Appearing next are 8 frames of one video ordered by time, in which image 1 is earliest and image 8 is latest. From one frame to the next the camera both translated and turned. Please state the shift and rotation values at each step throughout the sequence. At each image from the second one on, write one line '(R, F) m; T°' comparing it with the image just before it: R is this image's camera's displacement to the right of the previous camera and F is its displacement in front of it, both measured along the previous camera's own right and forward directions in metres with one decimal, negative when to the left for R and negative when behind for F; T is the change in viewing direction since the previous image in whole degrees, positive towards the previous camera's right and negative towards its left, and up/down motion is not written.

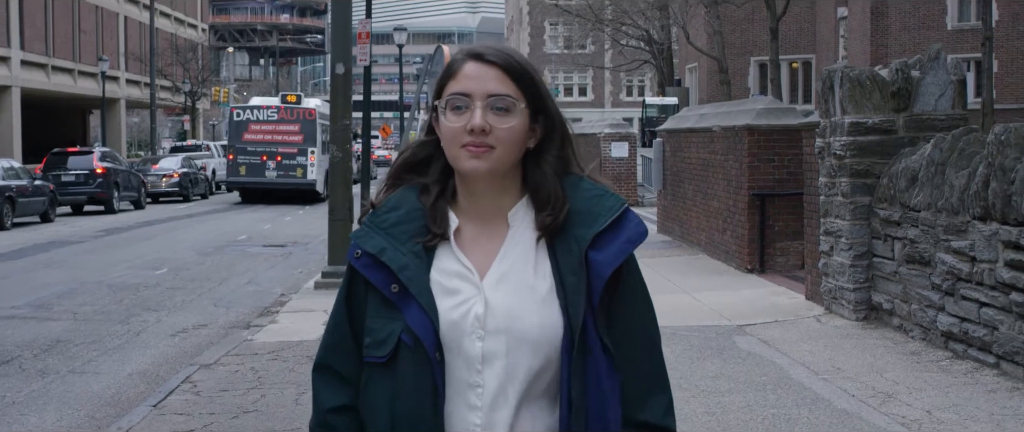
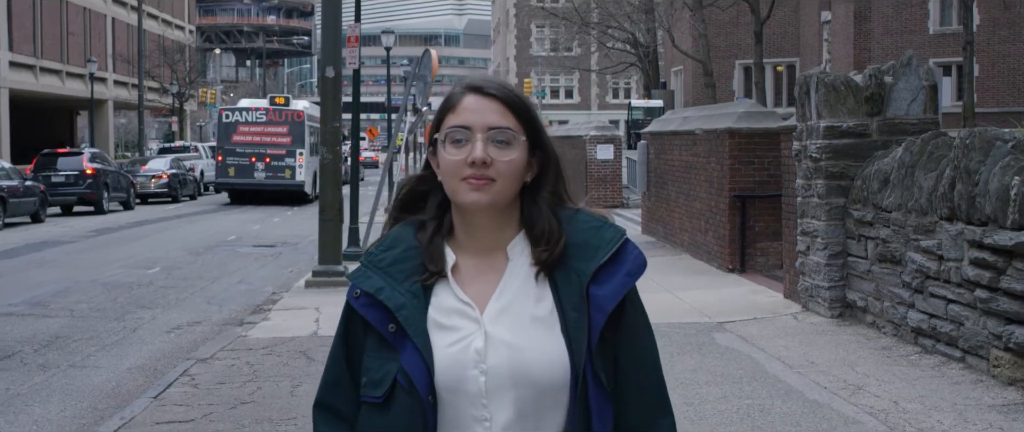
(0.0, -0.3) m; +1°
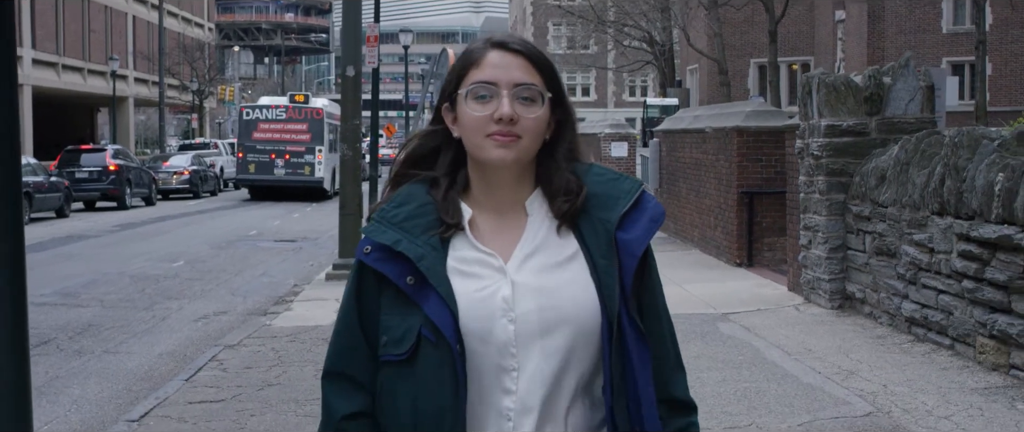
(0.0, -0.4) m; -1°
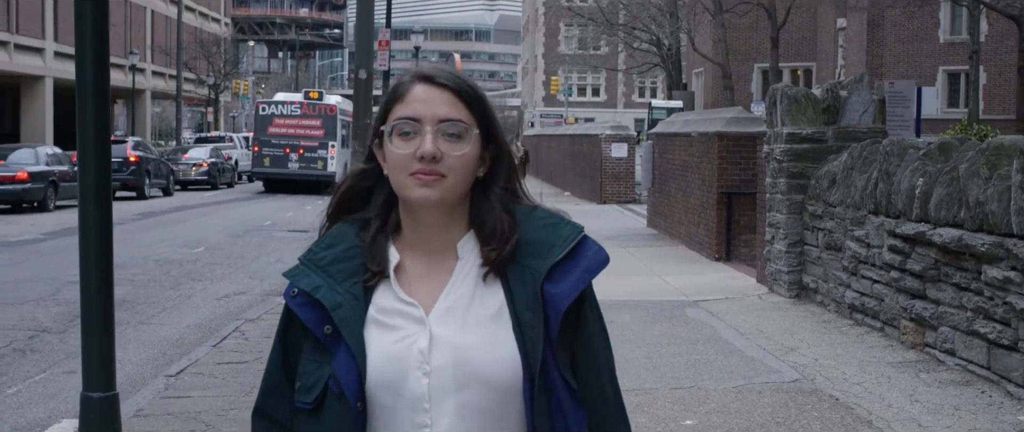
(+0.2, -1.2) m; -1°
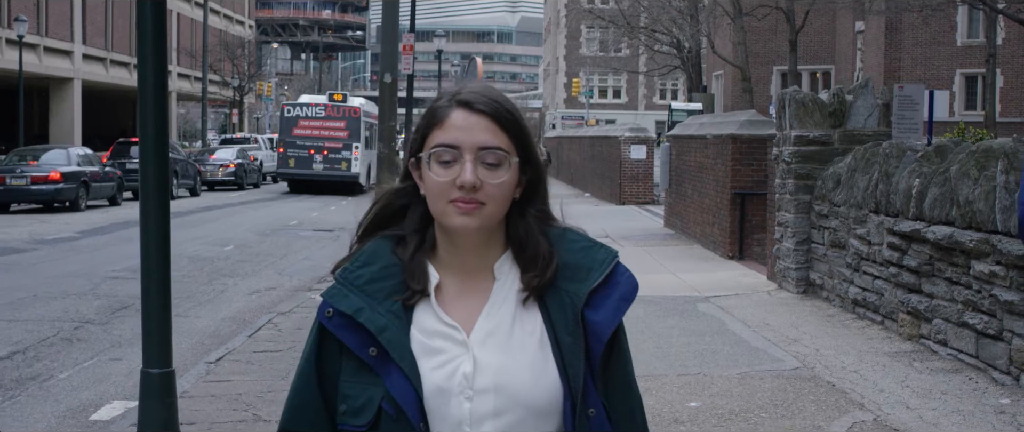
(0.0, -0.5) m; -1°
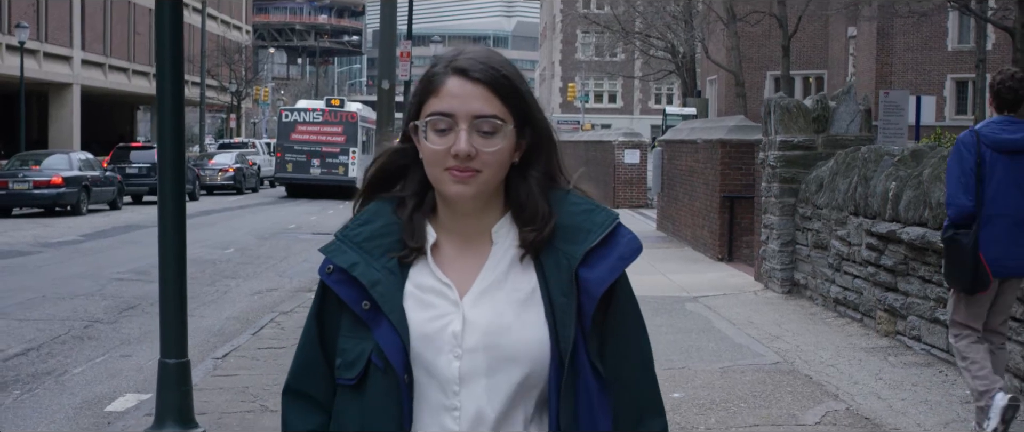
(0.0, -0.4) m; 0°
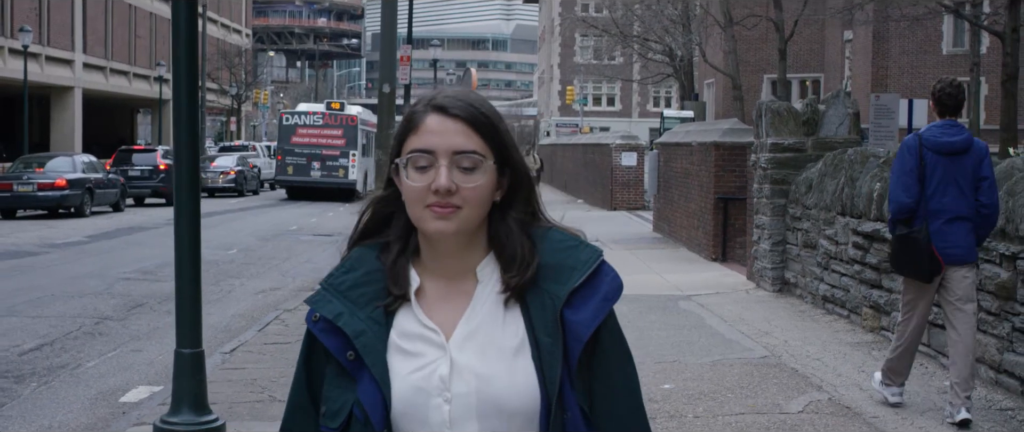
(0.0, -0.3) m; 0°
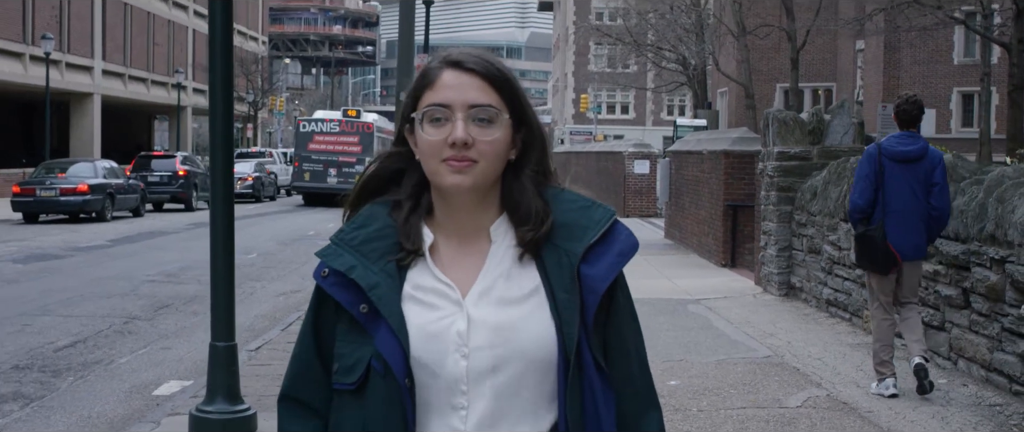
(0.0, -0.4) m; -1°
